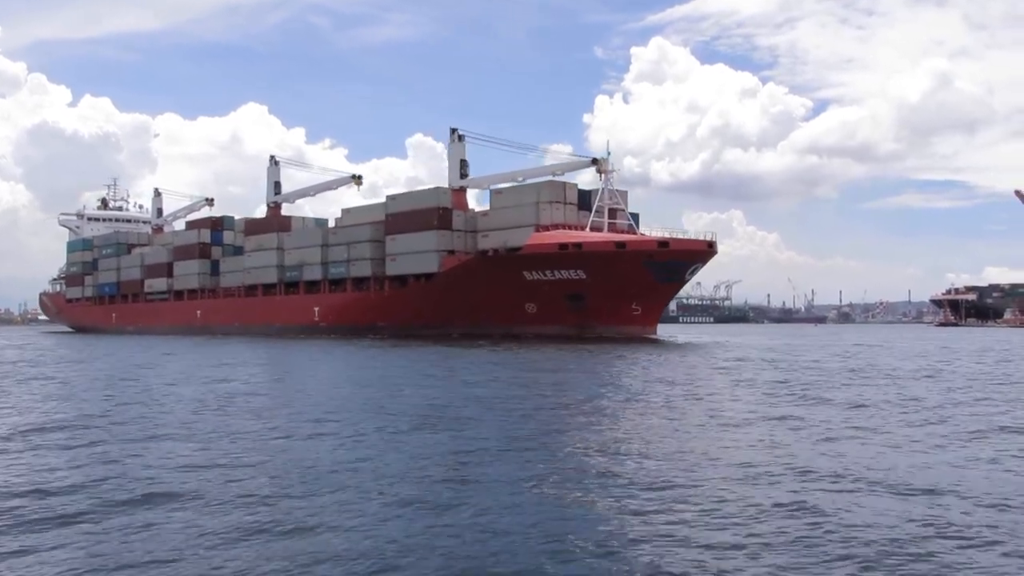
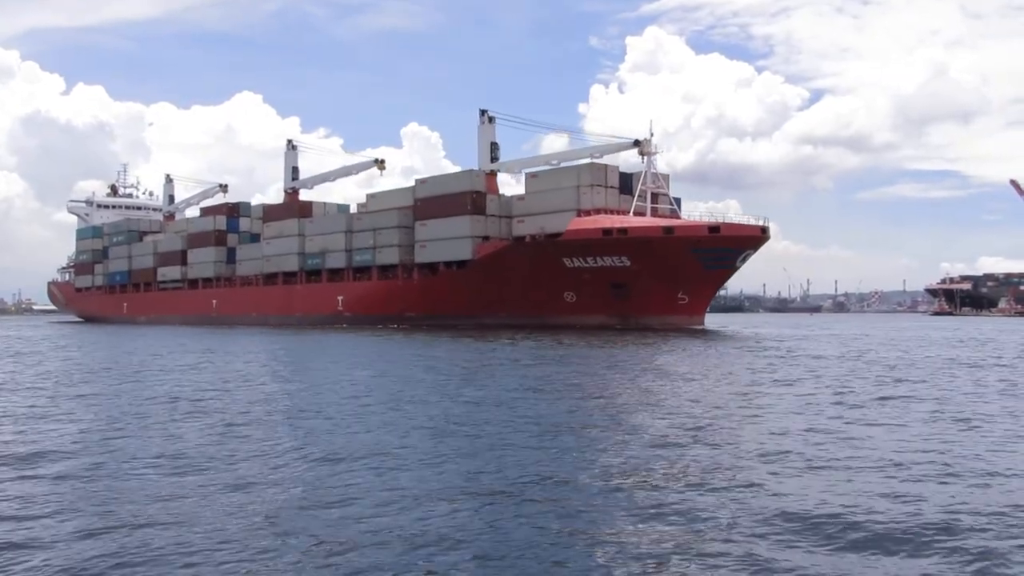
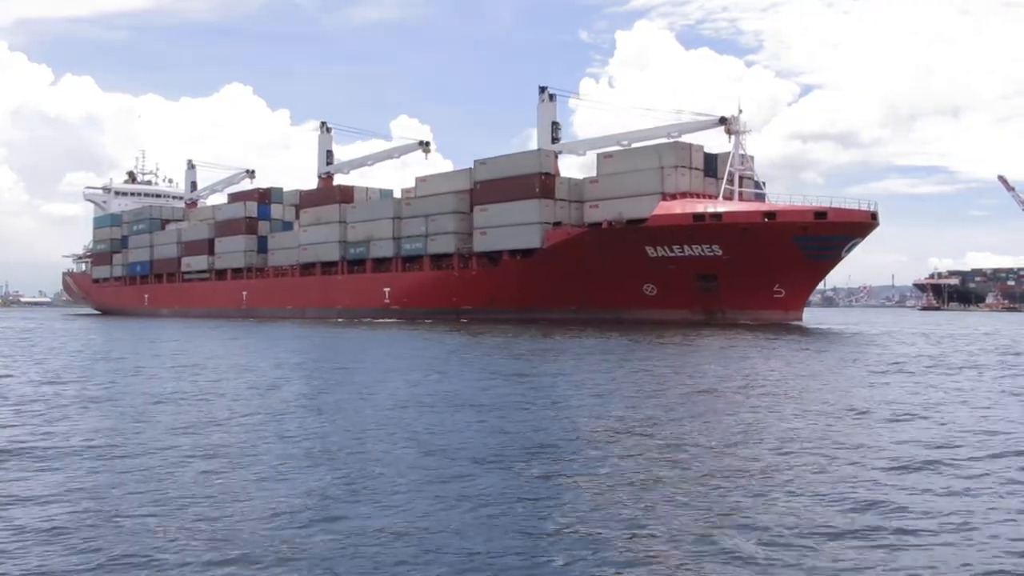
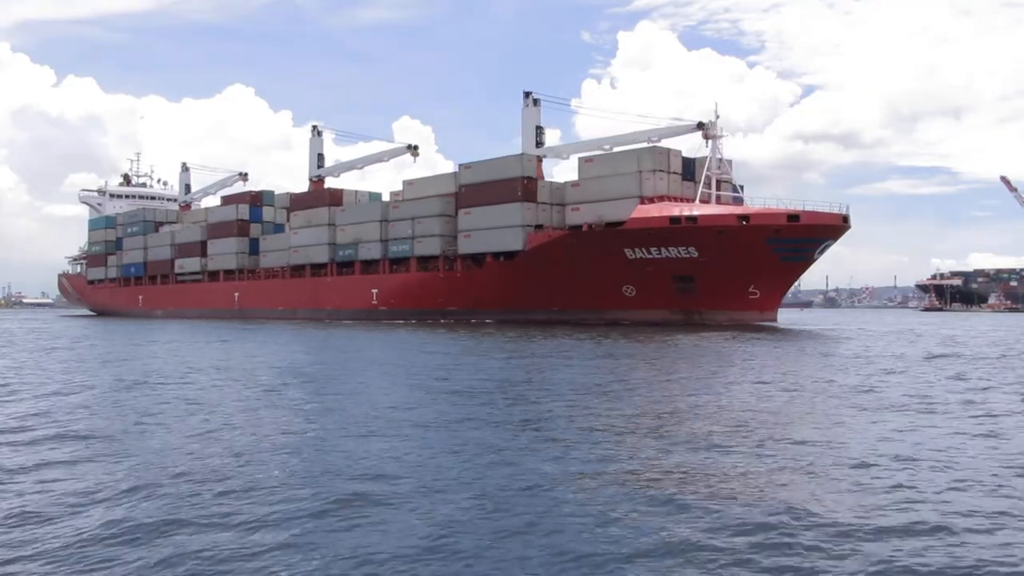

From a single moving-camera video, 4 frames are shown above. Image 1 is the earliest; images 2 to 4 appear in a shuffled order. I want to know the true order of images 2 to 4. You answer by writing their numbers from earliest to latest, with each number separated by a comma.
2, 4, 3
